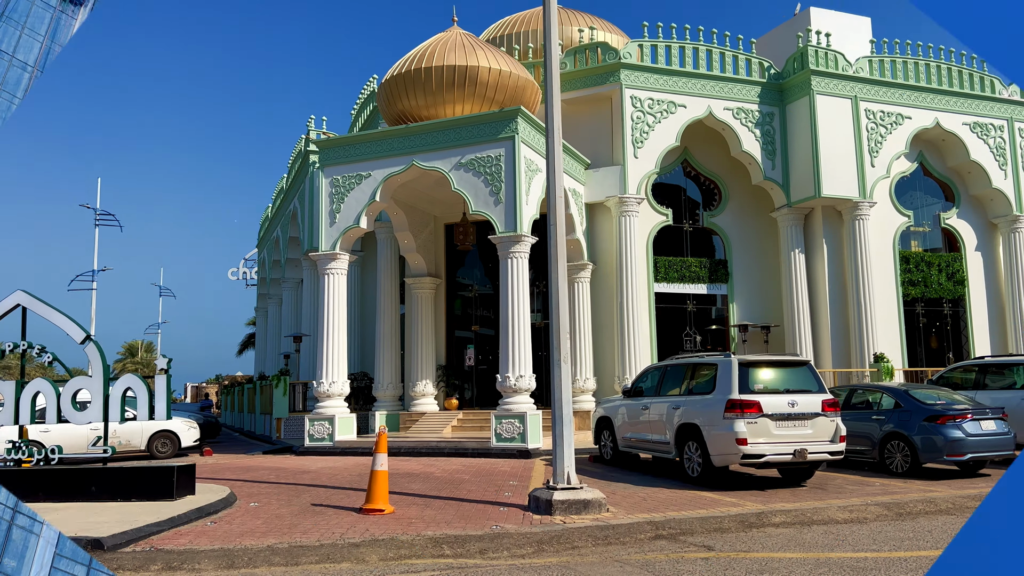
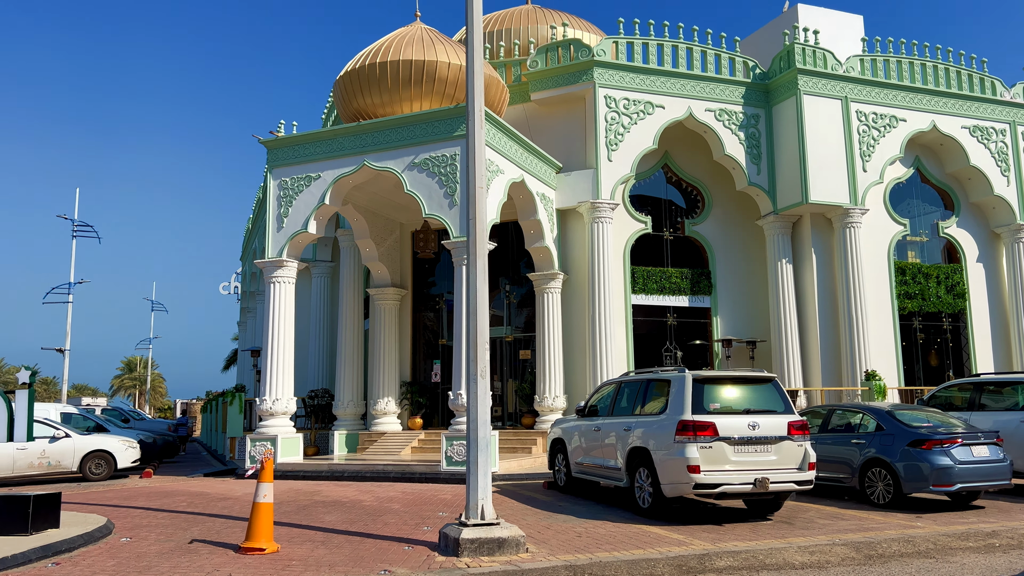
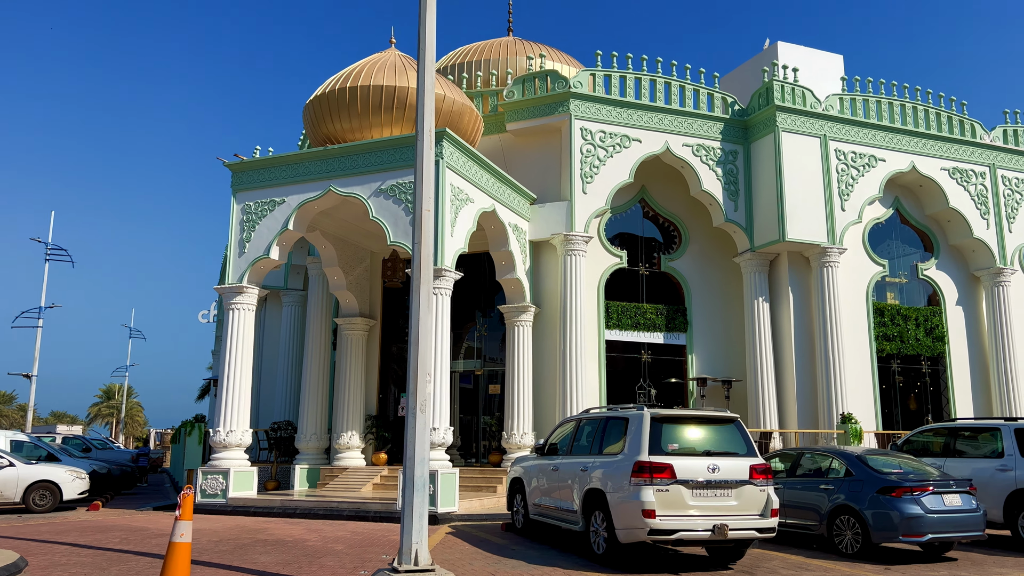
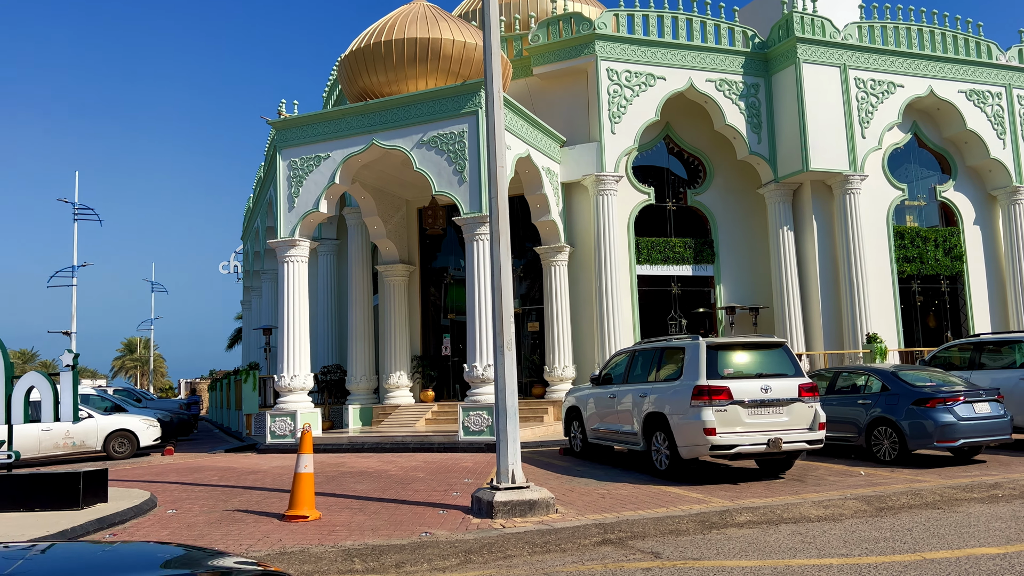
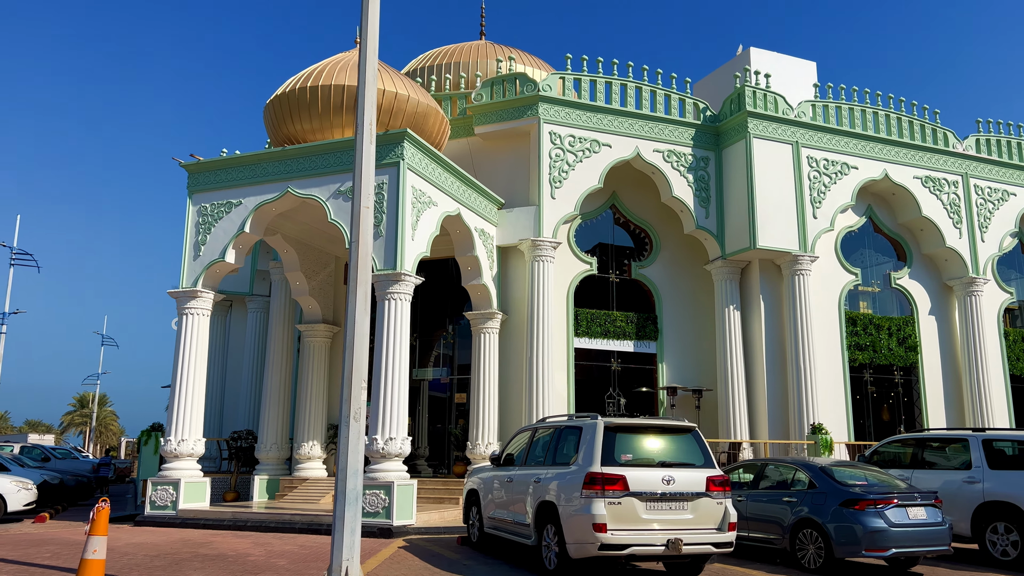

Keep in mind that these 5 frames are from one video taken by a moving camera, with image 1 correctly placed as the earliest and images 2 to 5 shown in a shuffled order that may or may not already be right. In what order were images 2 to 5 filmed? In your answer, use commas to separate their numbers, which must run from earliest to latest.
4, 2, 3, 5
